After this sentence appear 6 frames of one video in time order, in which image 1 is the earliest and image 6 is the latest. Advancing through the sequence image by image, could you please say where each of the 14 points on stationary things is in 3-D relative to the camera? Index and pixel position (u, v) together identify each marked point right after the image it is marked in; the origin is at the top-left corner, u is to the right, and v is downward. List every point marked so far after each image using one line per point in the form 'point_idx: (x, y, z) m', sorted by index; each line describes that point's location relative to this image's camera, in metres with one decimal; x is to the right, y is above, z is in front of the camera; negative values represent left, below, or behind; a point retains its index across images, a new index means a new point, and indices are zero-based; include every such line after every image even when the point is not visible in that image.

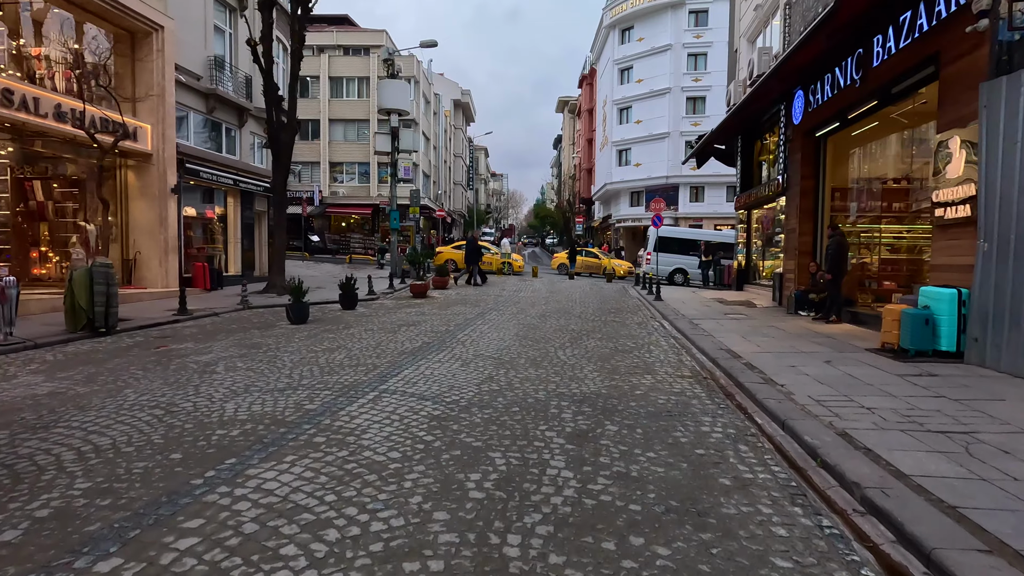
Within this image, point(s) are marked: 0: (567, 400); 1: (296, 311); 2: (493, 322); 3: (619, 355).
0: (+0.6, -1.3, +6.2) m
1: (-4.9, -0.5, +12.0) m
2: (-0.5, -0.8, +12.6) m
3: (+1.8, -1.1, +8.9) m
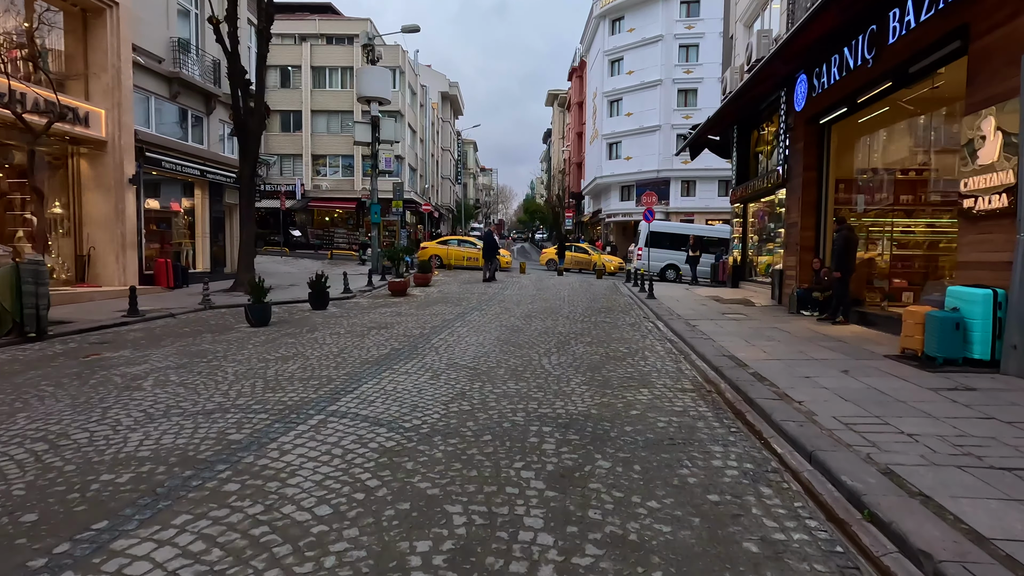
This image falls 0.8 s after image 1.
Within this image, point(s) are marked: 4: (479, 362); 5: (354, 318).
0: (+0.4, -1.3, +5.2) m
1: (-5.2, -0.5, +10.9) m
2: (-0.9, -0.8, +11.5) m
3: (+1.5, -1.1, +7.9) m
4: (-0.5, -1.1, +7.9) m
5: (-3.6, -0.7, +12.4) m
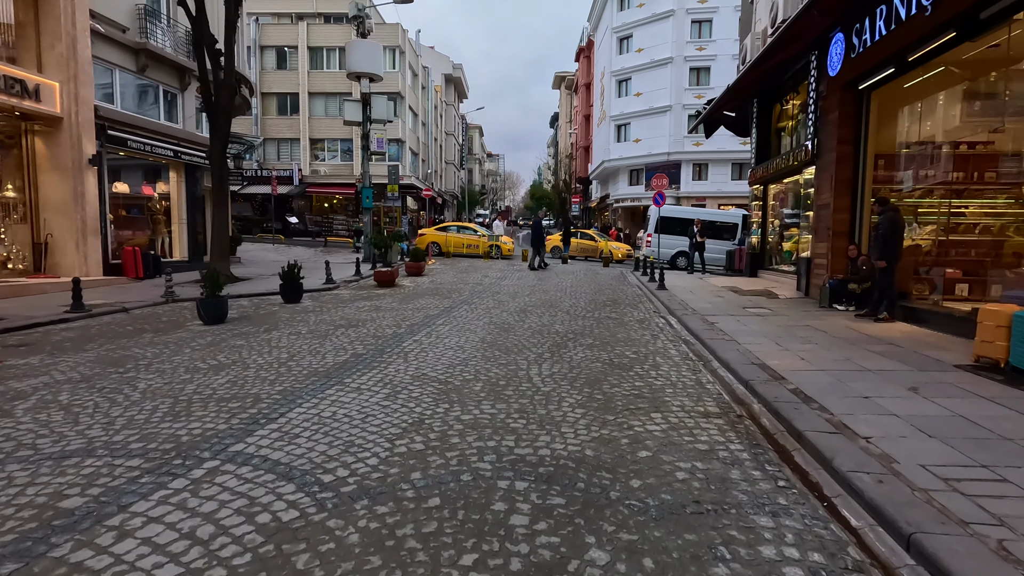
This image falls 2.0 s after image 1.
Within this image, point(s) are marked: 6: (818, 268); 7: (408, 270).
0: (+0.1, -1.3, +3.8) m
1: (-5.4, -0.4, +9.6) m
2: (-1.0, -0.6, +10.1) m
3: (+1.2, -1.1, +6.5) m
4: (-0.7, -1.0, +6.4) m
5: (-3.8, -0.5, +11.0) m
6: (+7.1, +0.5, +12.5) m
7: (-3.6, +0.6, +18.7) m
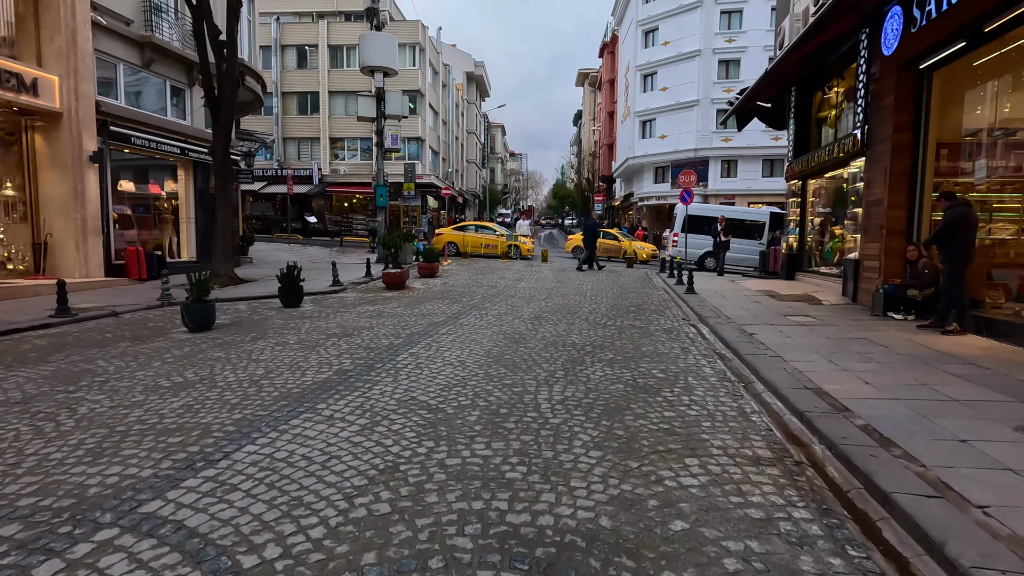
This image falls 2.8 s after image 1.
0: (0.0, -1.4, +2.8) m
1: (-5.2, -0.4, +8.8) m
2: (-0.8, -0.7, +9.1) m
3: (+1.3, -1.2, +5.4) m
4: (-0.7, -1.1, +5.5) m
5: (-3.5, -0.6, +10.2) m
6: (+7.4, +0.4, +11.2) m
7: (-3.1, +0.6, +17.9) m
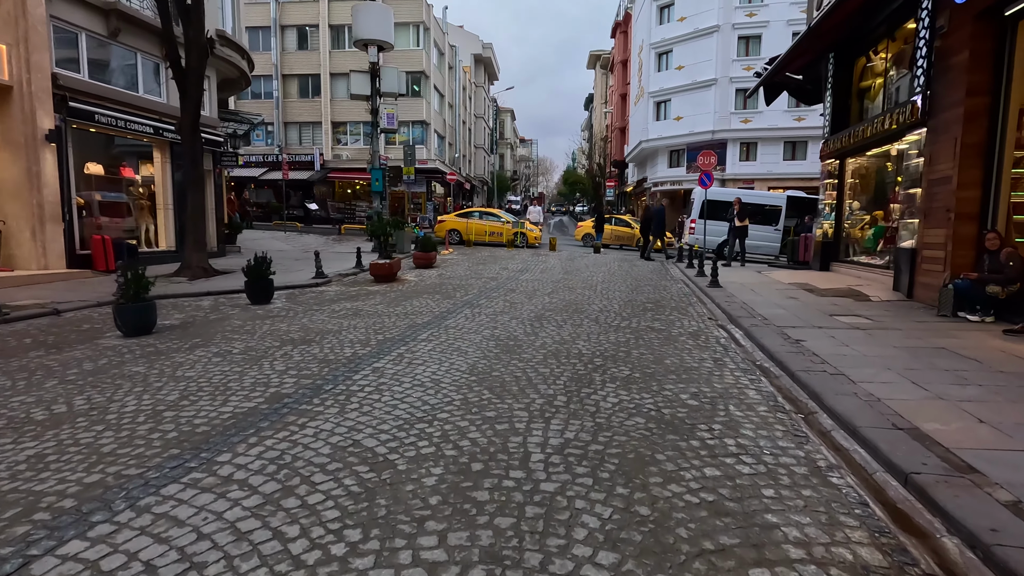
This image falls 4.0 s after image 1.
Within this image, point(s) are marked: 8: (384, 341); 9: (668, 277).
0: (-0.2, -1.5, +1.3) m
1: (-5.3, -0.4, +7.4) m
2: (-0.9, -0.6, +7.7) m
3: (+1.1, -1.2, +3.9) m
4: (-0.8, -1.1, +4.0) m
5: (-3.6, -0.5, +8.8) m
6: (+7.4, +0.5, +9.5) m
7: (-3.0, +0.8, +16.4) m
8: (-1.7, -0.7, +7.1) m
9: (+4.3, +0.3, +15.0) m
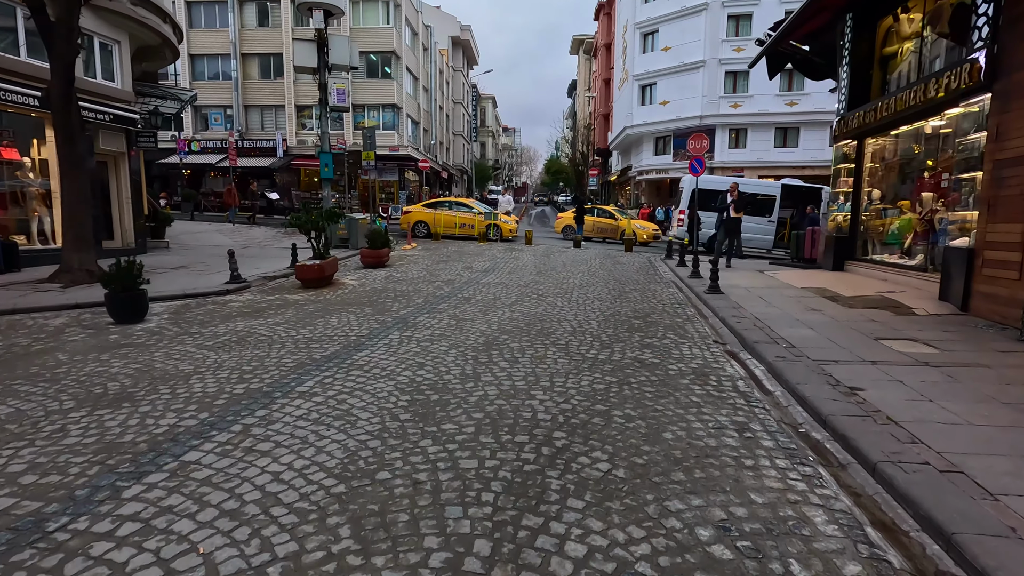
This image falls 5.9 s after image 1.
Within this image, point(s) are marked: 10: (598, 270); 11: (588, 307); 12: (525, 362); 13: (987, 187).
0: (-0.7, -1.8, -1.0) m
1: (-6.0, -0.6, +4.9) m
2: (-1.6, -0.9, +5.3) m
3: (+0.5, -1.5, +1.6) m
4: (-1.4, -1.4, +1.6) m
5: (-4.3, -0.7, +6.3) m
6: (+6.6, +0.3, +7.4) m
7: (-3.9, +0.7, +14.0) m
8: (-2.3, -1.0, +4.7) m
9: (+3.4, +0.2, +12.7) m
10: (+2.2, +0.4, +13.7) m
11: (+1.2, -0.3, +9.0) m
12: (+0.1, -0.8, +6.0) m
13: (+6.7, +1.4, +7.6) m
